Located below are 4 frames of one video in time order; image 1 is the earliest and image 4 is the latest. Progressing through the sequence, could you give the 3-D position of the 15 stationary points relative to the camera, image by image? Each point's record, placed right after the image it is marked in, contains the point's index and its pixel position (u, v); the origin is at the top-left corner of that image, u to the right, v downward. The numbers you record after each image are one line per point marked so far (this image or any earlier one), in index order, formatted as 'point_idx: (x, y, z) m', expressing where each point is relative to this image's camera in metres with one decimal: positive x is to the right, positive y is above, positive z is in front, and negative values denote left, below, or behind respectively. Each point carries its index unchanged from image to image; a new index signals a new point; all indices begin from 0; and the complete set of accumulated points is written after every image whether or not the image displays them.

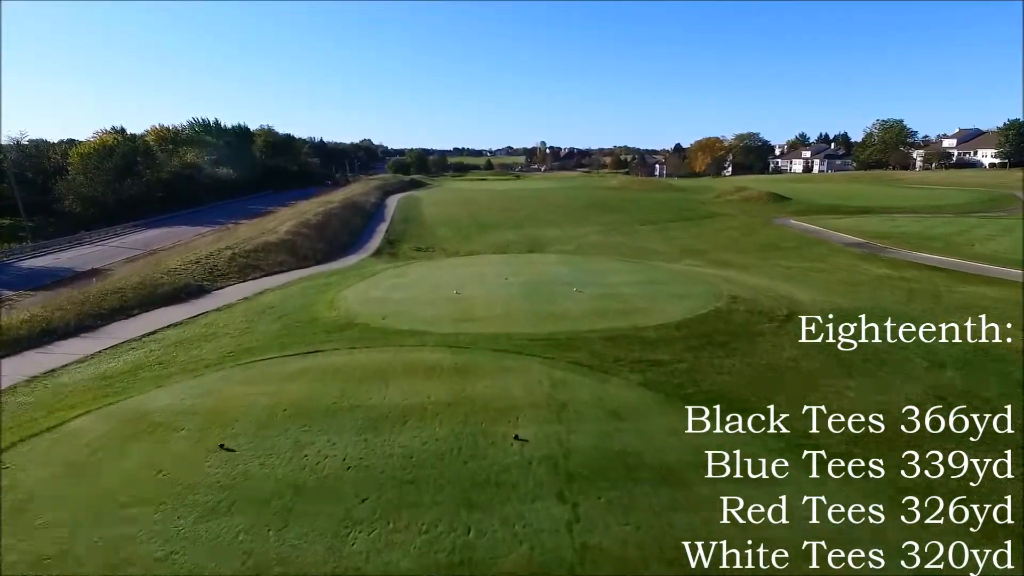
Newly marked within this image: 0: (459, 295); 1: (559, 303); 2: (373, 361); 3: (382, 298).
0: (-1.3, -0.2, +15.1) m
1: (+1.1, -0.4, +14.1) m
2: (-2.2, -1.2, +10.0) m
3: (-3.1, -0.2, +14.9) m
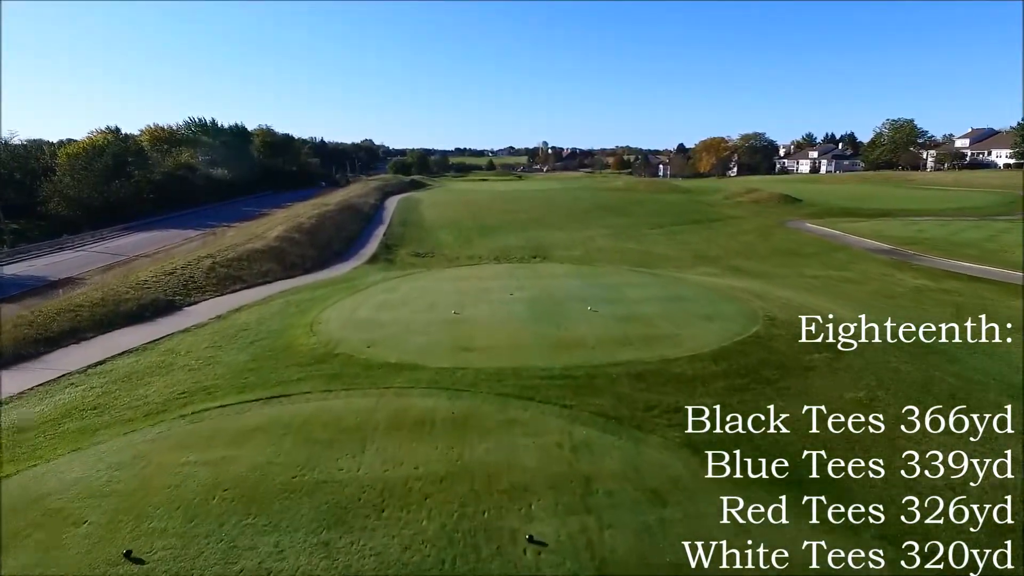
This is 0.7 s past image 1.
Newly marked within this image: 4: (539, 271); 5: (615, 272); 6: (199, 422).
0: (-1.1, -0.6, +13.2) m
1: (+1.2, -0.8, +12.3) m
2: (-2.1, -1.6, +8.1) m
3: (-2.9, -0.7, +13.1) m
4: (+0.8, +0.5, +18.6) m
5: (+3.3, +0.5, +19.5) m
6: (-3.9, -1.7, +7.8) m
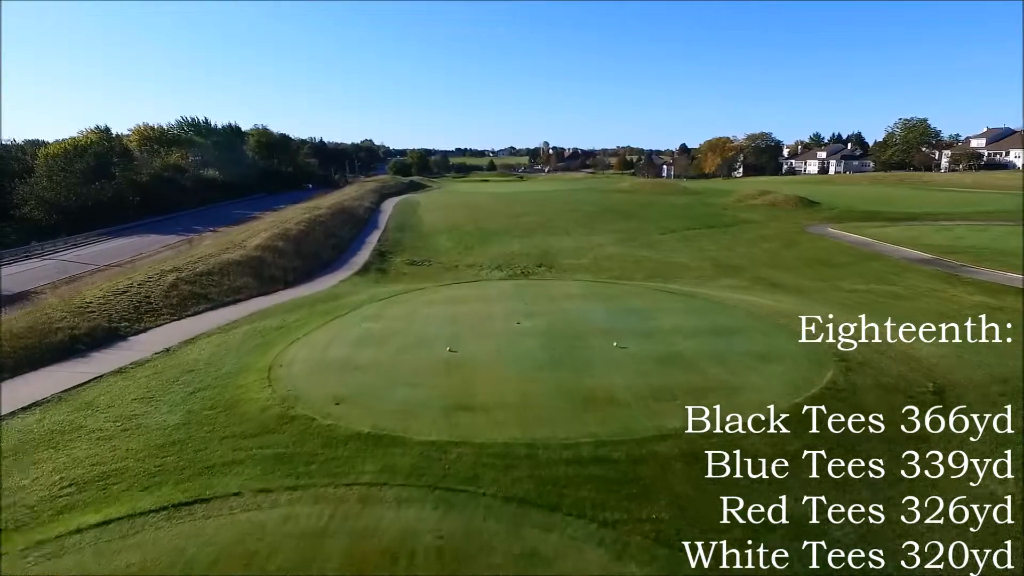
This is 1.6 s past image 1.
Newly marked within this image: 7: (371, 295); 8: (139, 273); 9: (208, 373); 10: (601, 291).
0: (-1.0, -1.2, +10.6) m
1: (+1.4, -1.3, +9.7) m
2: (-2.0, -2.2, +5.5) m
3: (-2.8, -1.2, +10.5) m
4: (+1.0, -0.1, +16.0) m
5: (+3.5, -0.1, +16.9) m
6: (-3.8, -2.3, +5.2) m
7: (-4.2, -0.2, +18.1) m
8: (-11.9, +0.5, +19.7) m
9: (-5.4, -1.5, +10.9) m
10: (+2.3, -0.1, +16.0) m
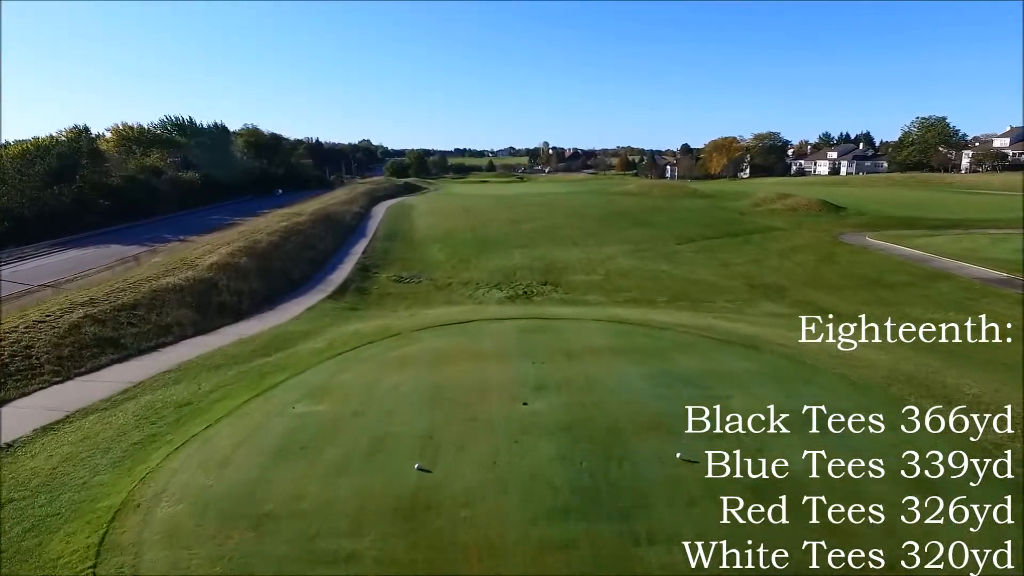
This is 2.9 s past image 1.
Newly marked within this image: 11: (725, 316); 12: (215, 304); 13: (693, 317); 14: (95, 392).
0: (-0.9, -2.1, +6.5) m
1: (+1.4, -2.3, +5.6) m
2: (-1.9, -3.1, +1.5) m
3: (-2.7, -2.2, +6.4) m
4: (+1.0, -1.0, +12.0) m
5: (+3.5, -1.0, +12.9) m
6: (-3.7, -3.2, +1.2) m
7: (-4.1, -1.1, +14.1) m
8: (-11.8, -0.5, +15.7) m
9: (-5.3, -2.4, +6.8) m
10: (+2.3, -1.0, +11.9) m
11: (+6.4, -0.9, +18.8) m
12: (-8.8, -0.4, +18.4) m
13: (+5.1, -0.8, +17.3) m
14: (-7.4, -1.8, +10.9) m
